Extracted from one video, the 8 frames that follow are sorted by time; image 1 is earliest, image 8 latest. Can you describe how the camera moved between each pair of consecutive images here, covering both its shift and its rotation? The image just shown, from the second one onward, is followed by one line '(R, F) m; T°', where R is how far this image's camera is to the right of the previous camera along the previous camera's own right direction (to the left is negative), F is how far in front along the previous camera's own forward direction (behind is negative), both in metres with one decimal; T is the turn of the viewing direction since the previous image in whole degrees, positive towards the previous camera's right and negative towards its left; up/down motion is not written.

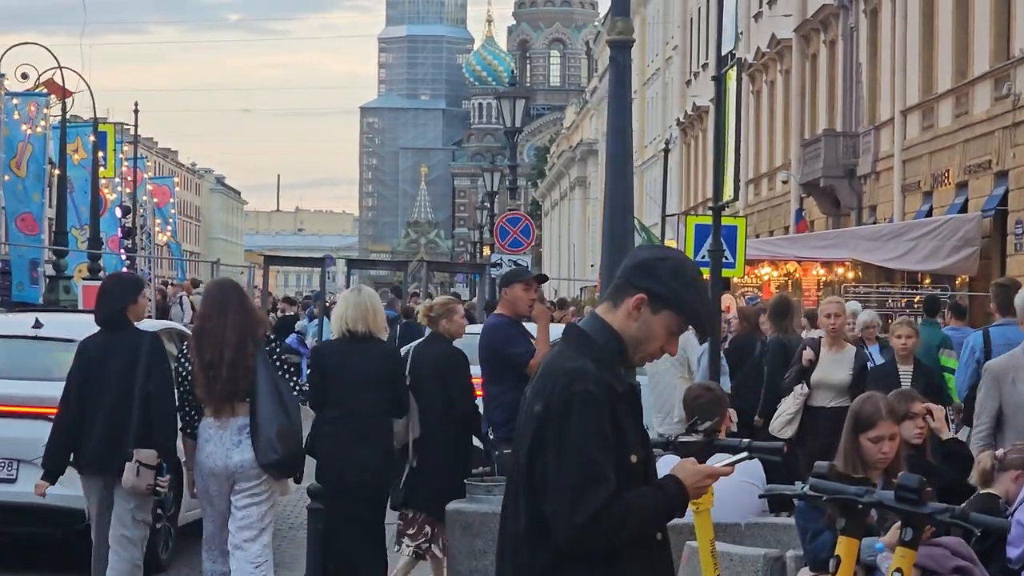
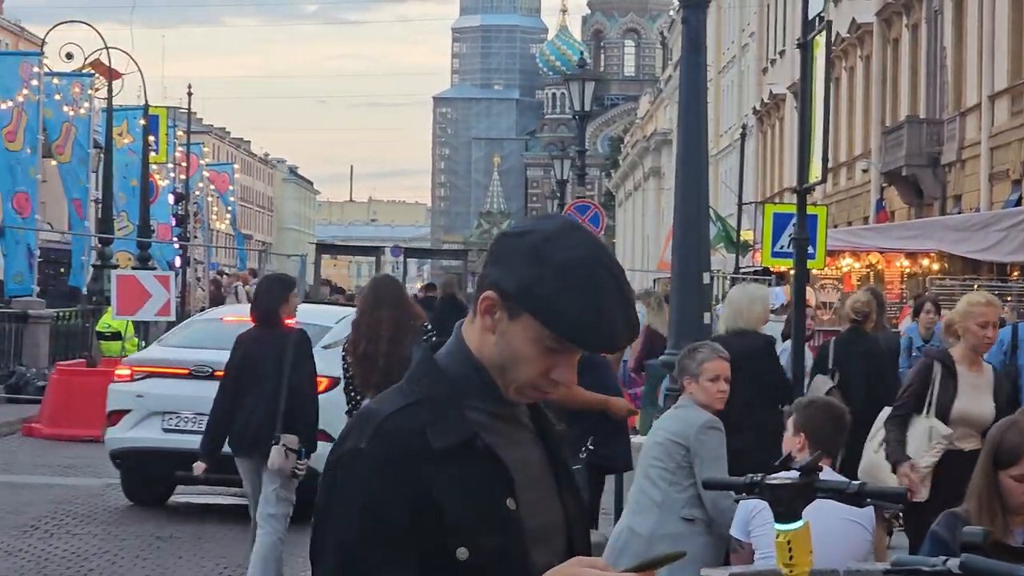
(+0.1, +1.3) m; -2°
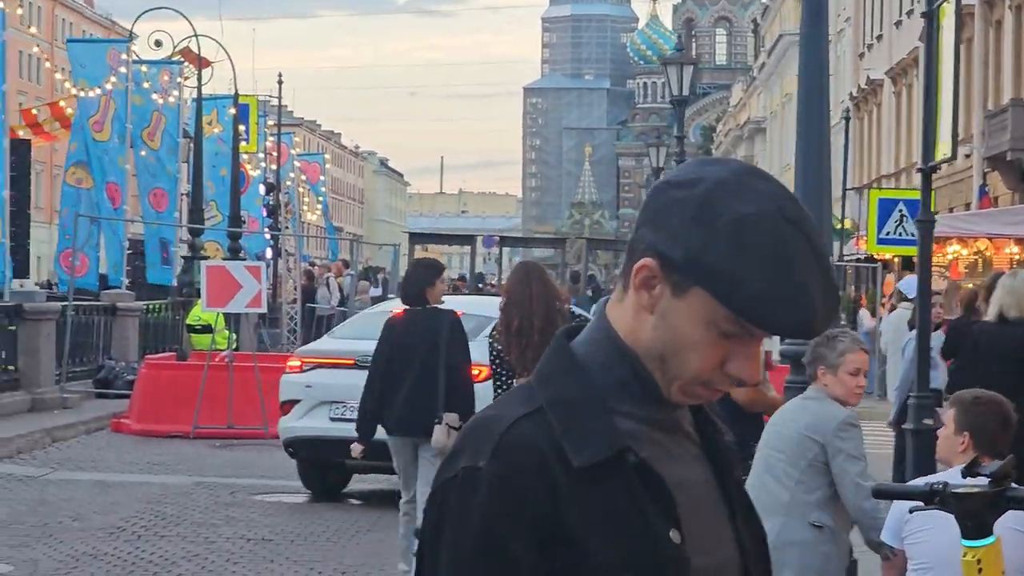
(-0.1, +0.6) m; -2°
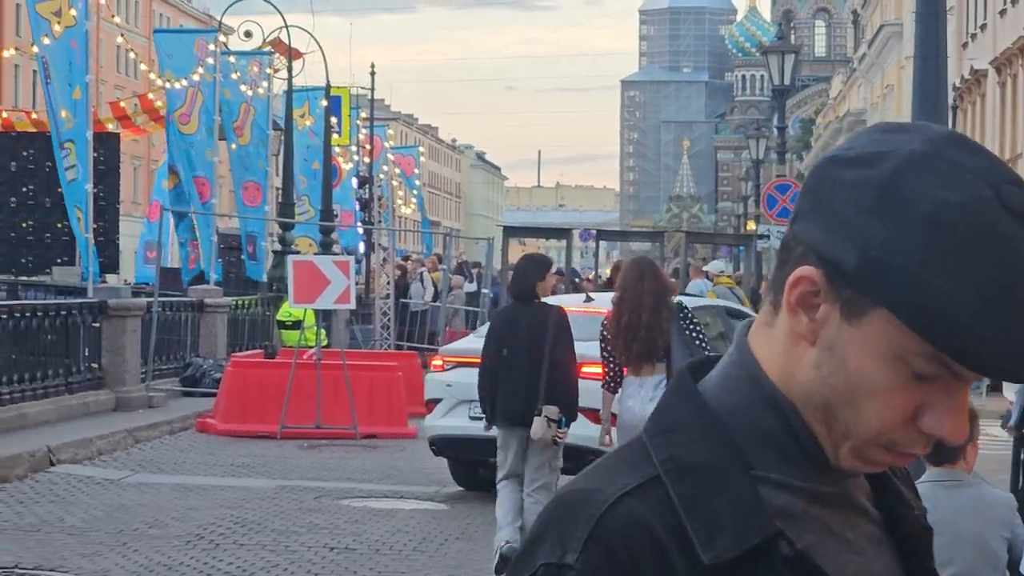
(0.0, +0.6) m; -2°
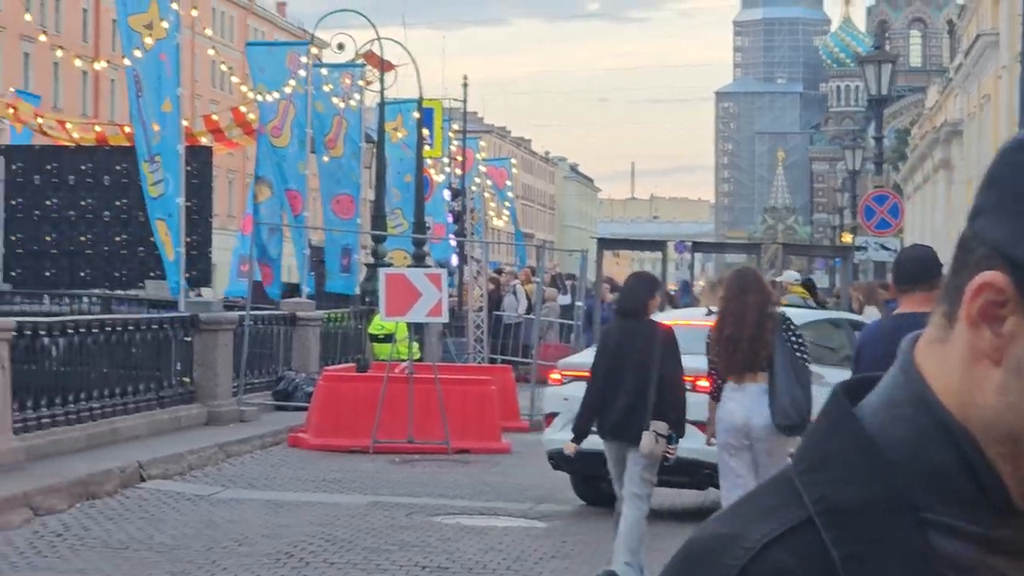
(0.0, +0.2) m; -2°
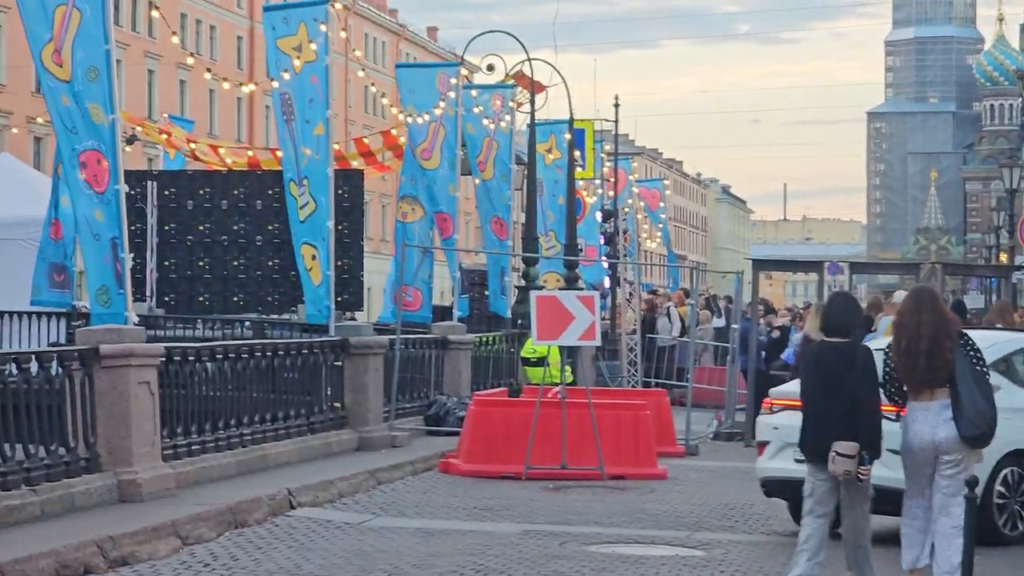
(0.0, +0.3) m; -4°
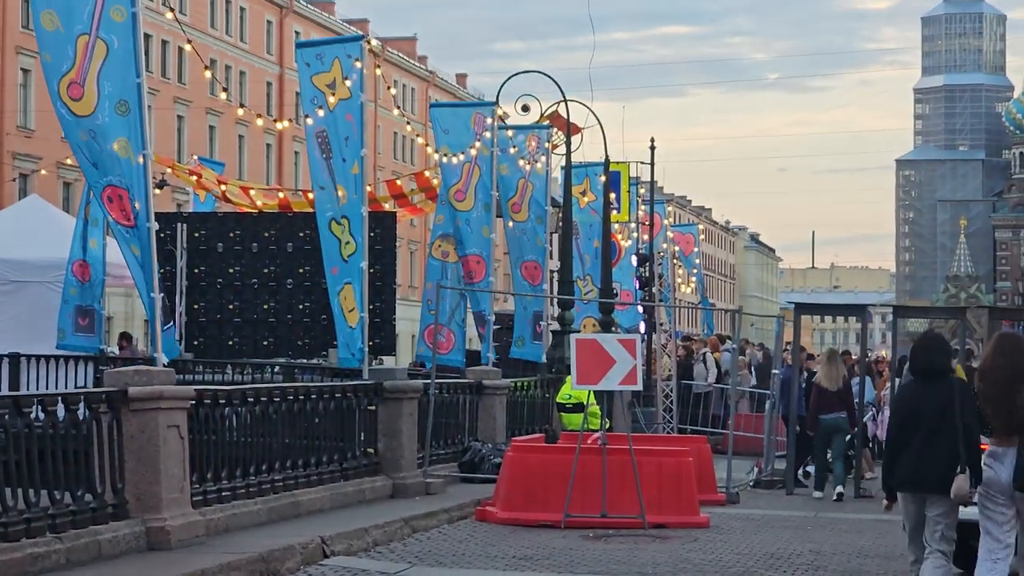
(-0.1, +0.4) m; -1°
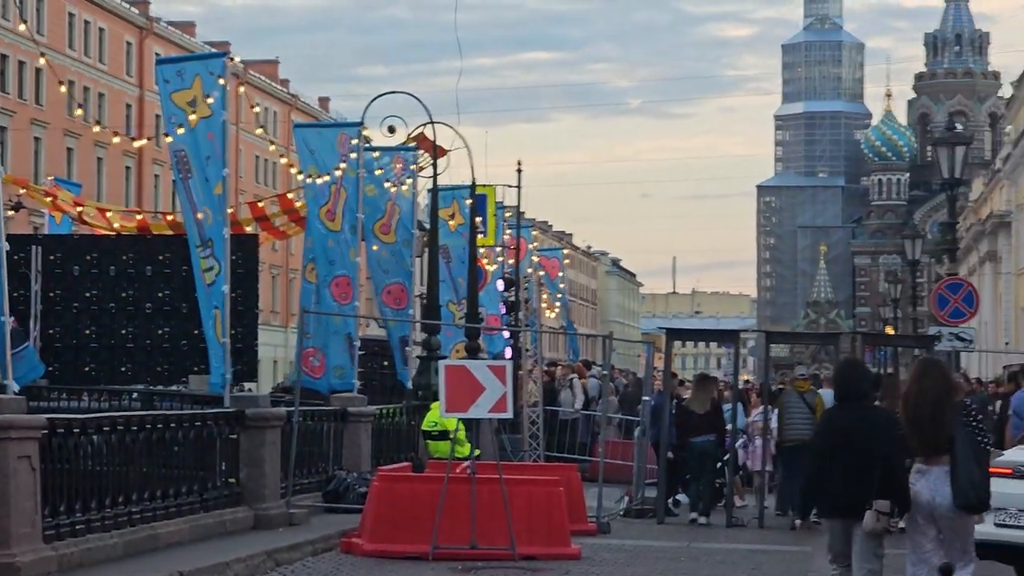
(0.0, +0.5) m; +3°
